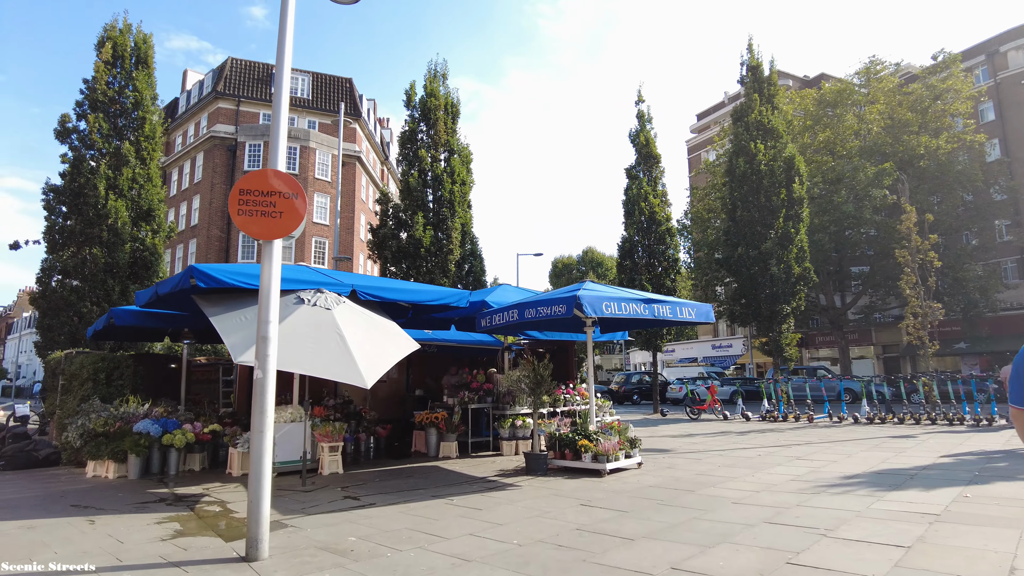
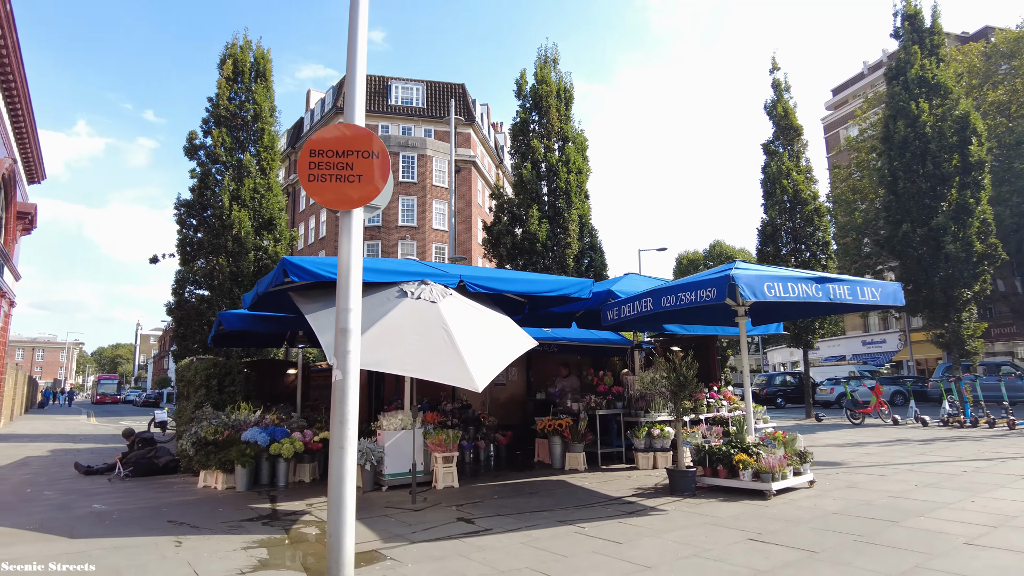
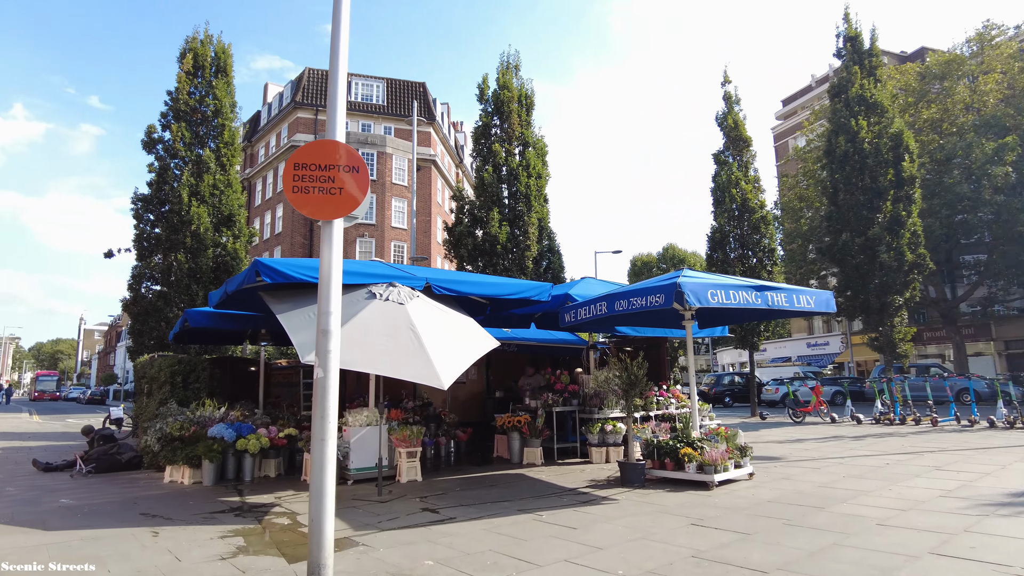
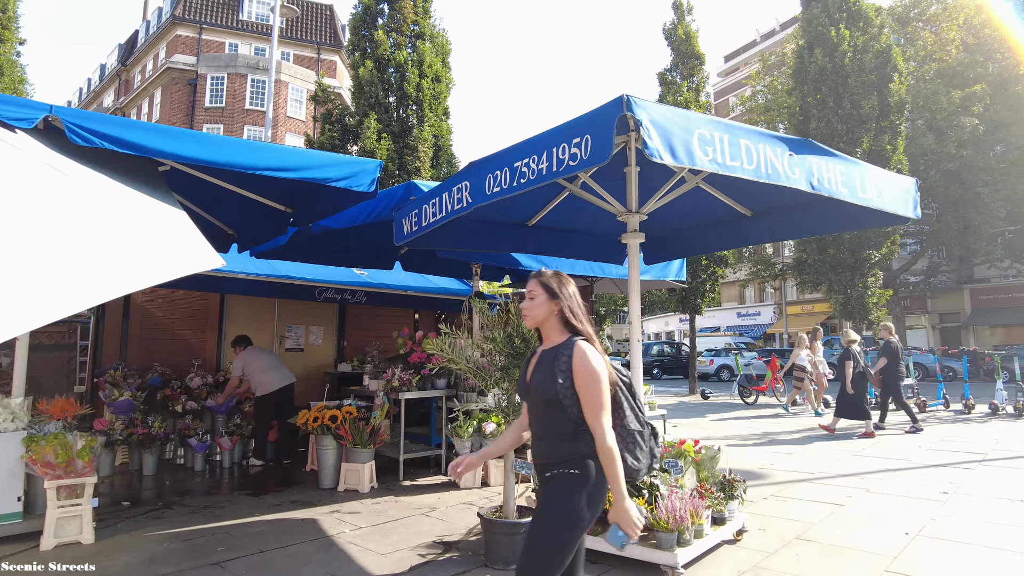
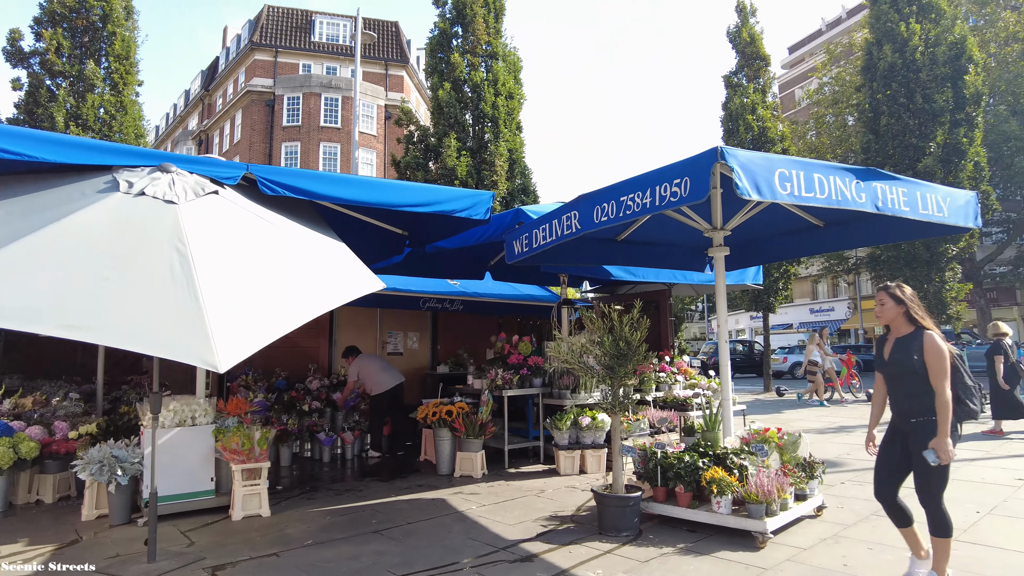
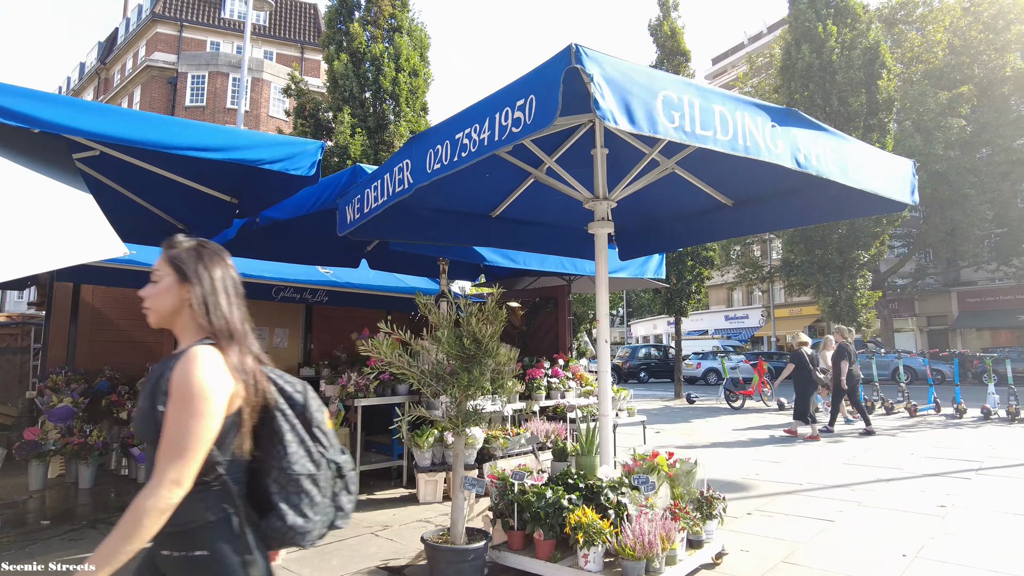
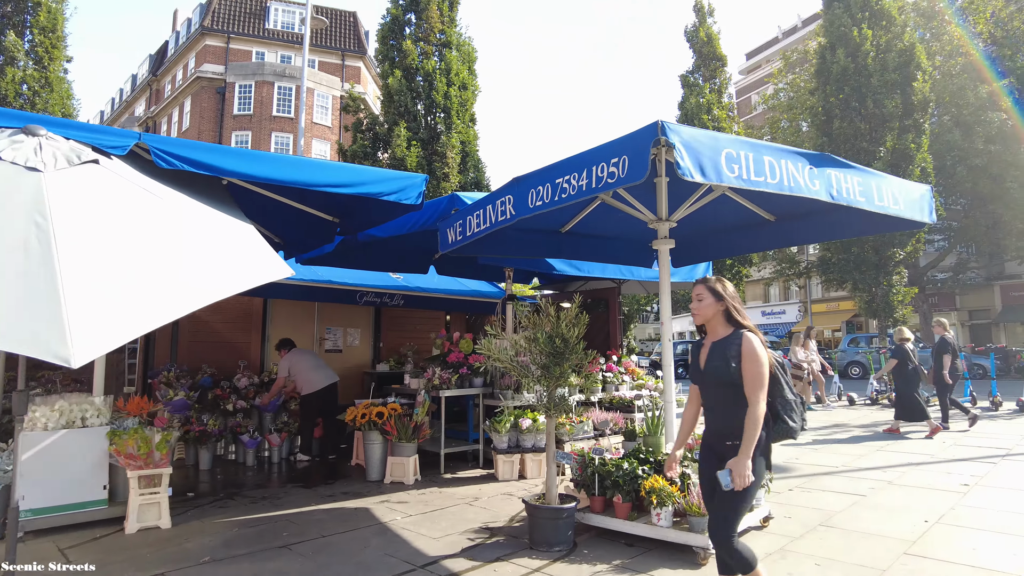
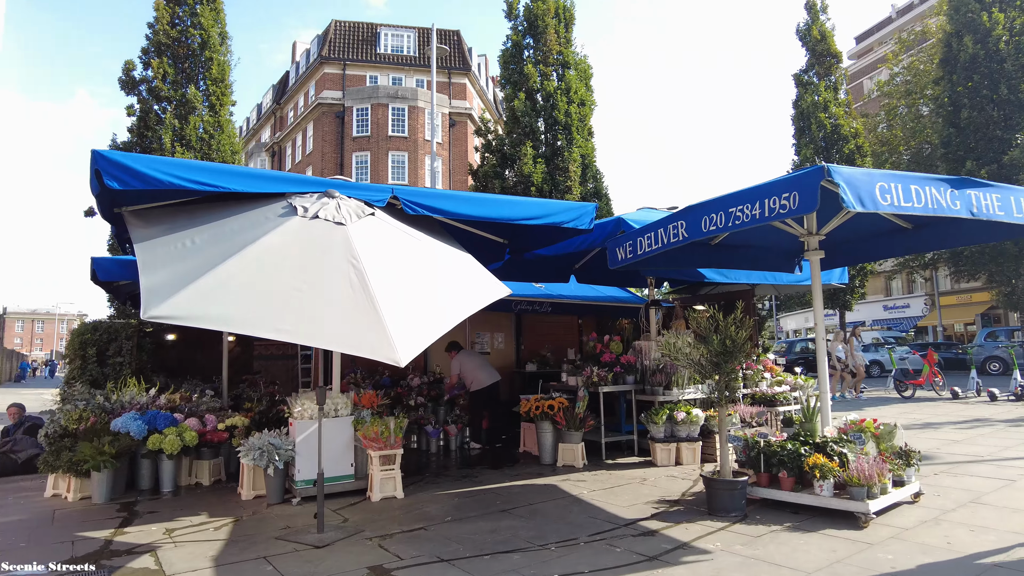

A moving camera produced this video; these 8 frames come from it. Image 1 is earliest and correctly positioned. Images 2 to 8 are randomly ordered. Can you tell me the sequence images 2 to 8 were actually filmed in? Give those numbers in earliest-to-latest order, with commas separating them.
3, 2, 8, 5, 7, 4, 6
